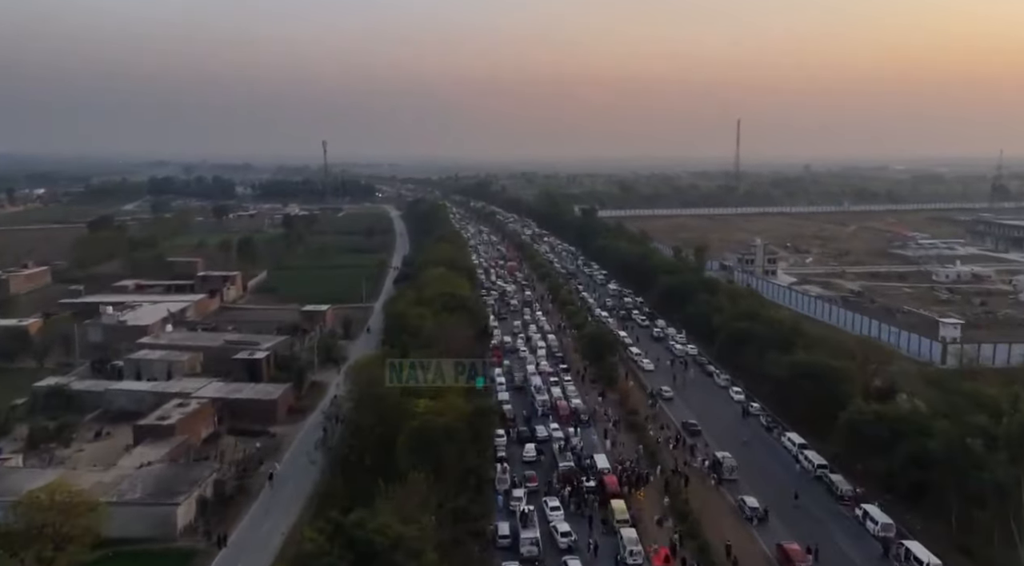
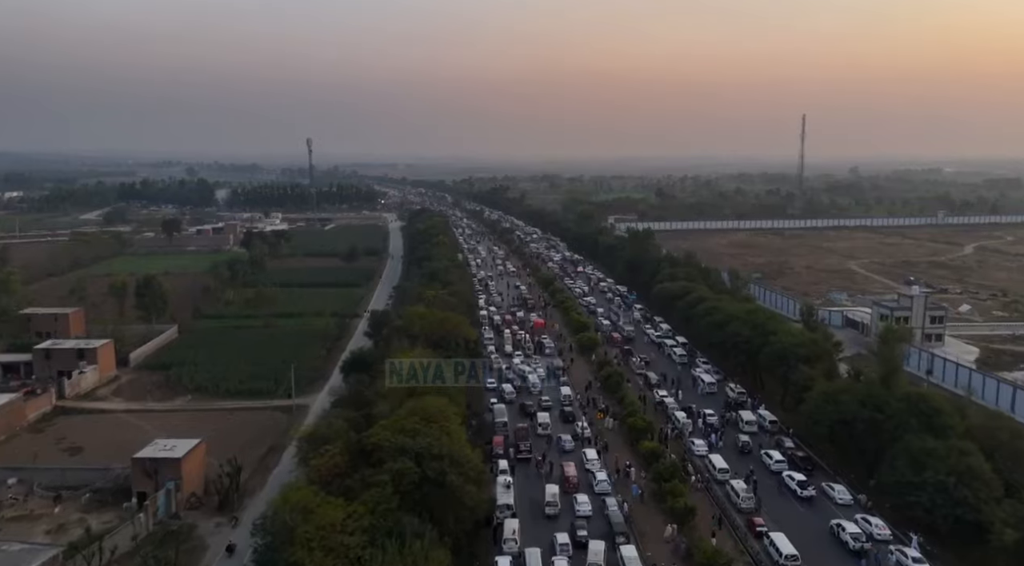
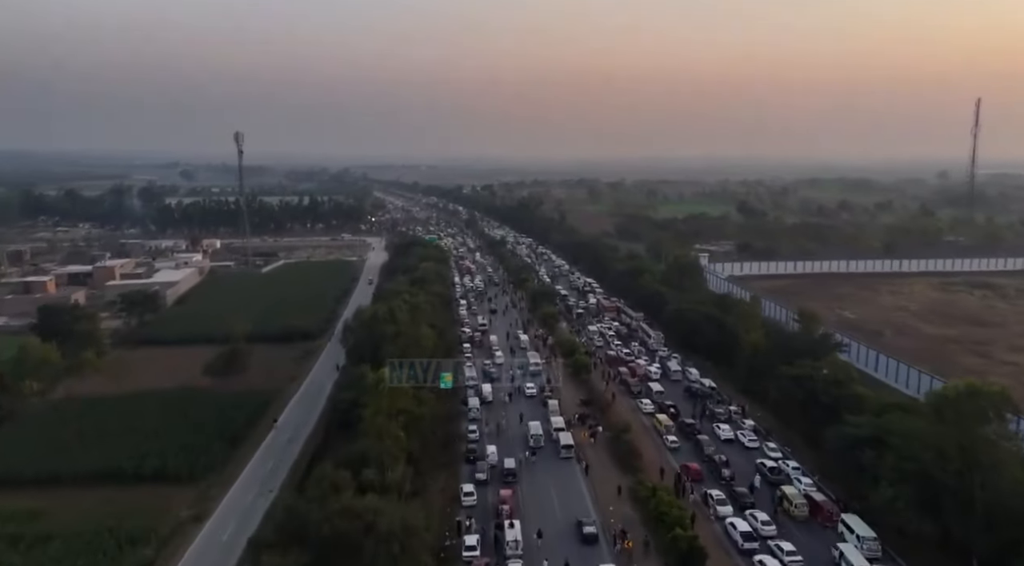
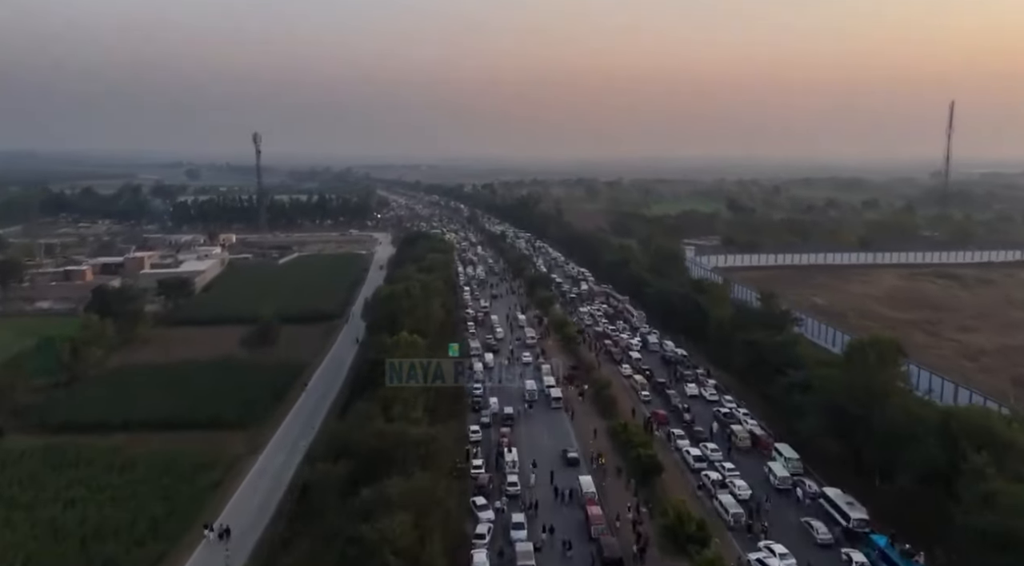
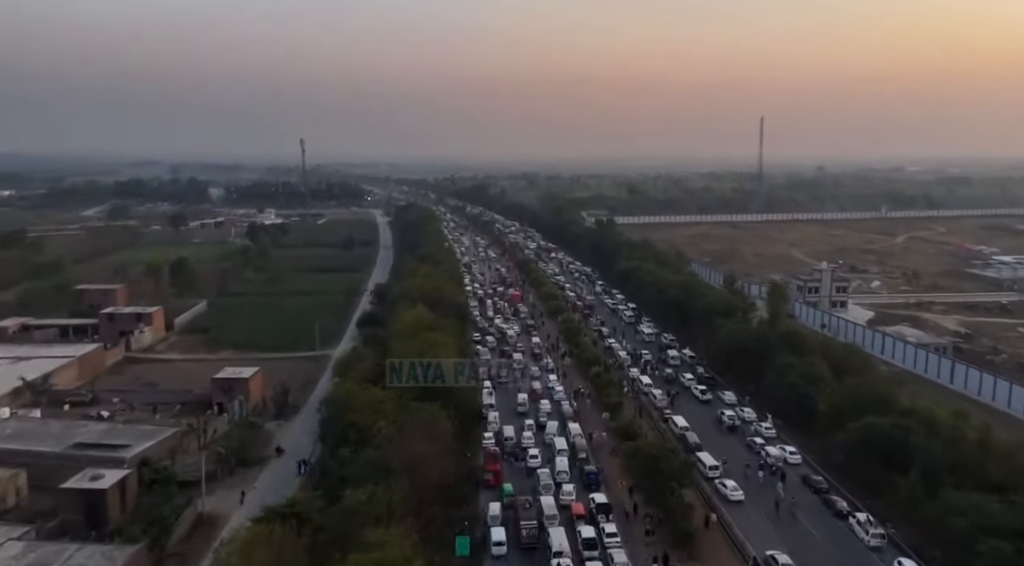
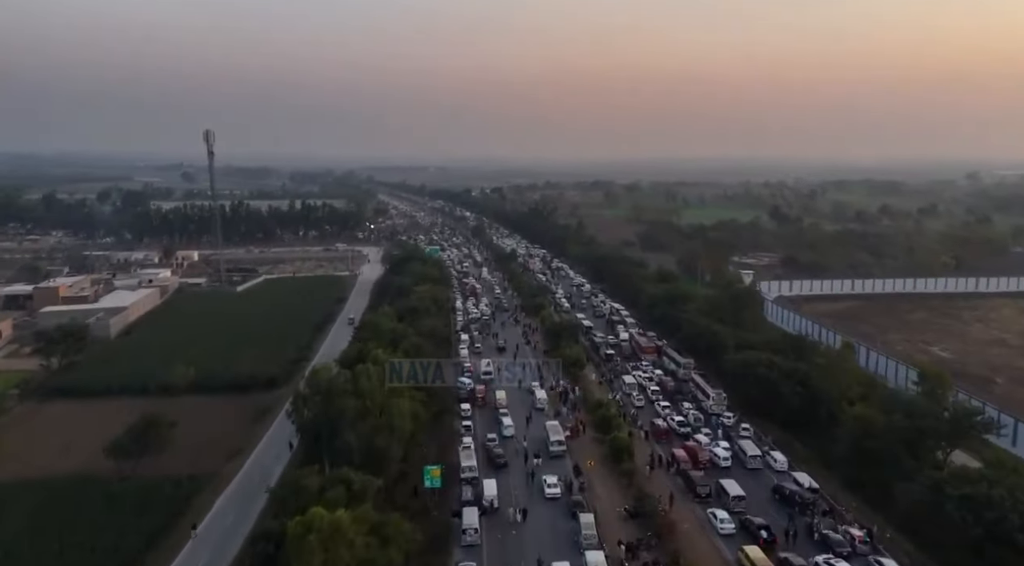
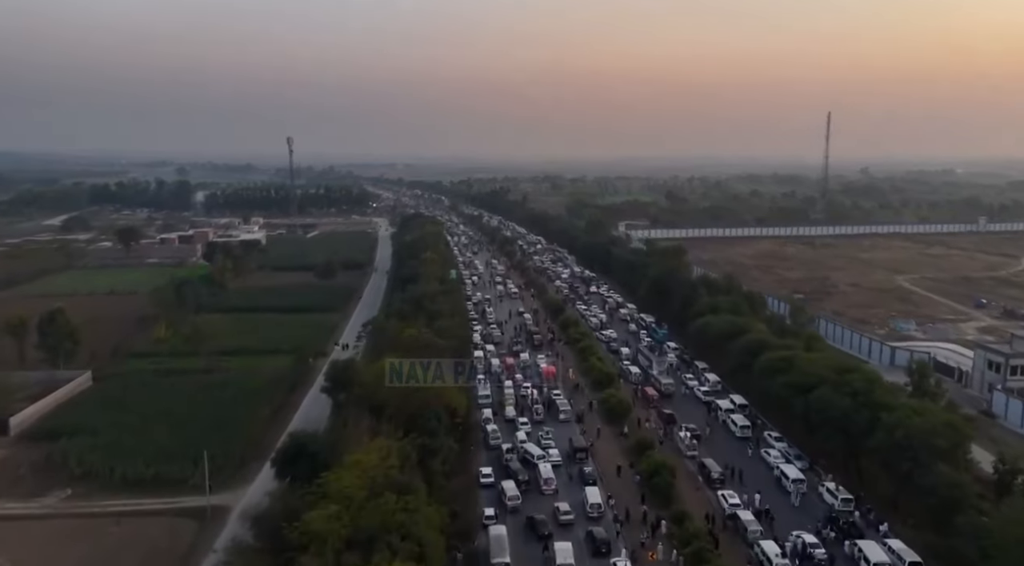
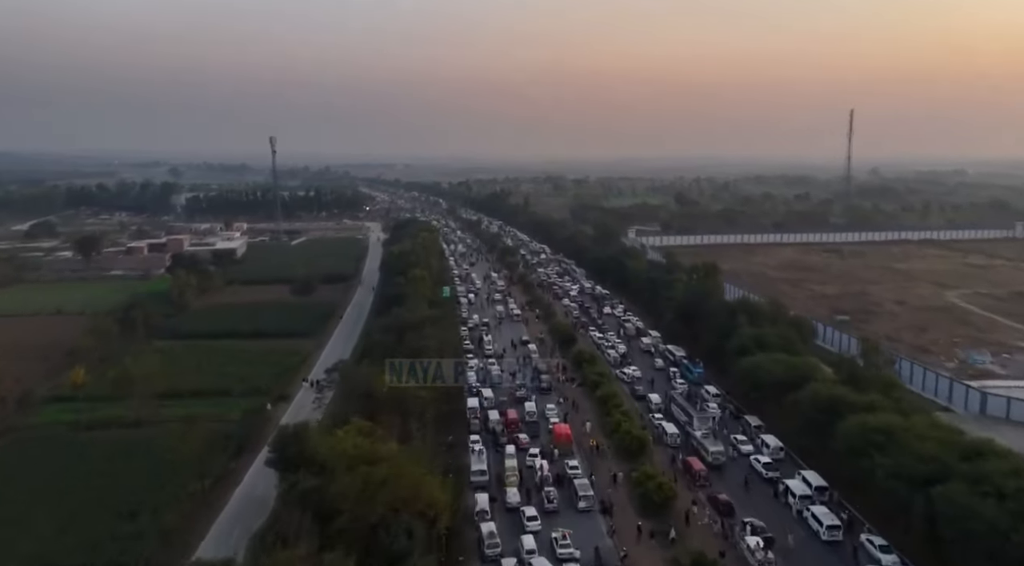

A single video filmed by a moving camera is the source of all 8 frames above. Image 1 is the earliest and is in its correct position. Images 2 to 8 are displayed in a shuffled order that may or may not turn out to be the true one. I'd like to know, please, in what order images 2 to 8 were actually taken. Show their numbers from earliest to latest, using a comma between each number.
5, 2, 7, 8, 4, 3, 6
